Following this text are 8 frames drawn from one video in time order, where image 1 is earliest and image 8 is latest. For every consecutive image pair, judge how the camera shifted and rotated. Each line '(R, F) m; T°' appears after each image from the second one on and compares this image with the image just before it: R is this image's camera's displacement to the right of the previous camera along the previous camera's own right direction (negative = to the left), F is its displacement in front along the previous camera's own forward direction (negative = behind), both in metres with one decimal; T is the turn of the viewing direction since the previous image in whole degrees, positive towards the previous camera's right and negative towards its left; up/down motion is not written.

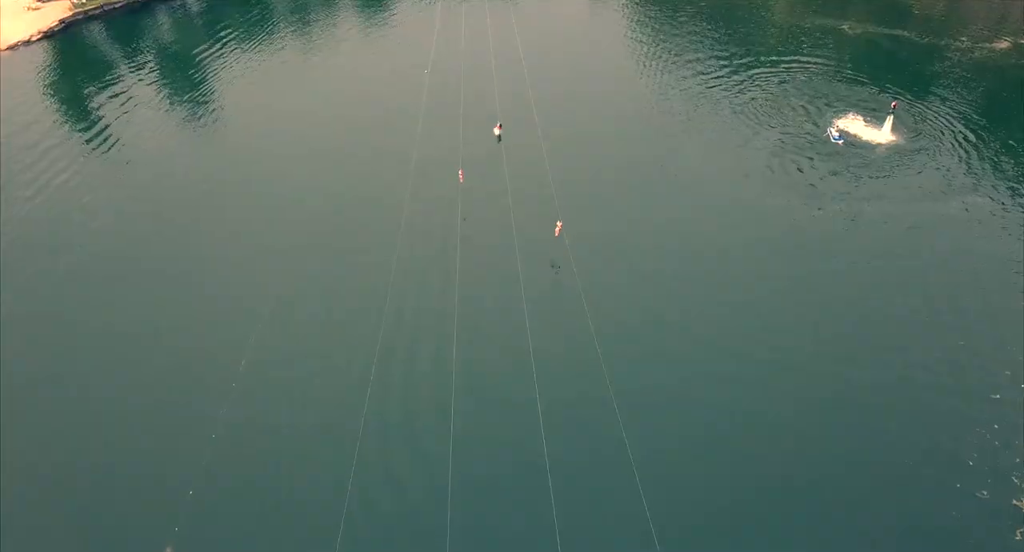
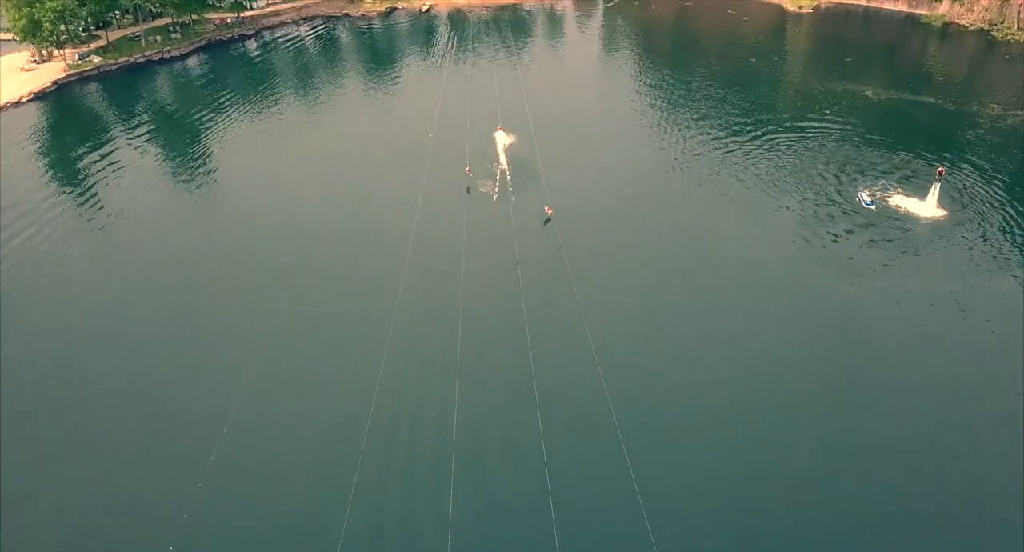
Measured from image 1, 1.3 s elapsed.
(+0.8, +3.2) m; -1°
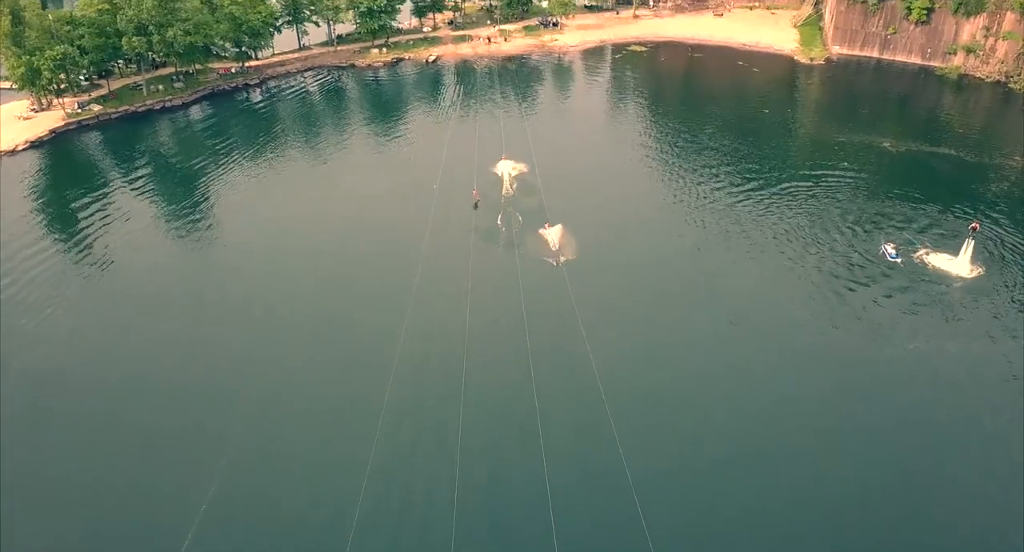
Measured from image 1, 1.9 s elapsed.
(0.0, +2.2) m; 0°
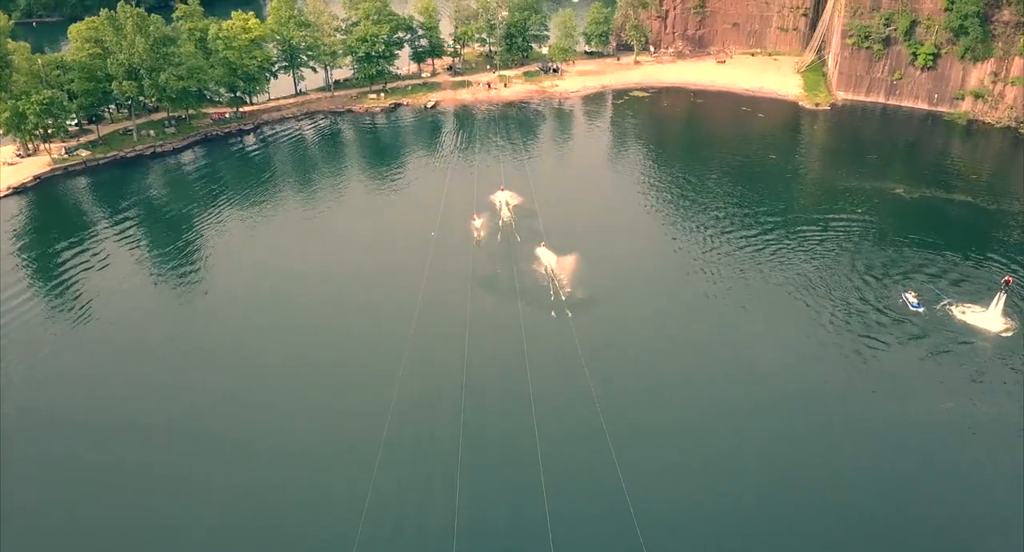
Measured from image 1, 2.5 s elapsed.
(0.0, +2.3) m; 0°
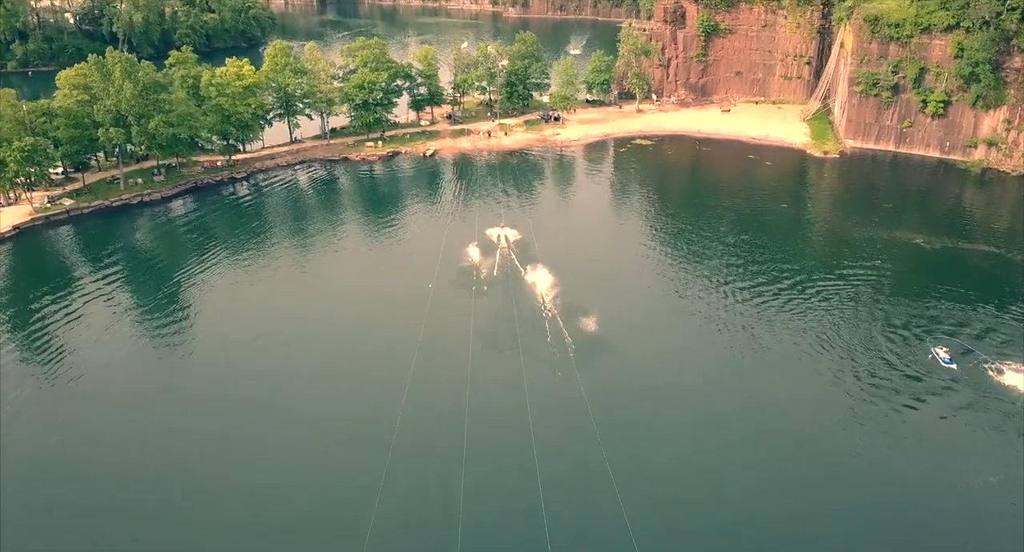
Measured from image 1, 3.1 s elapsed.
(-0.2, +2.7) m; 0°
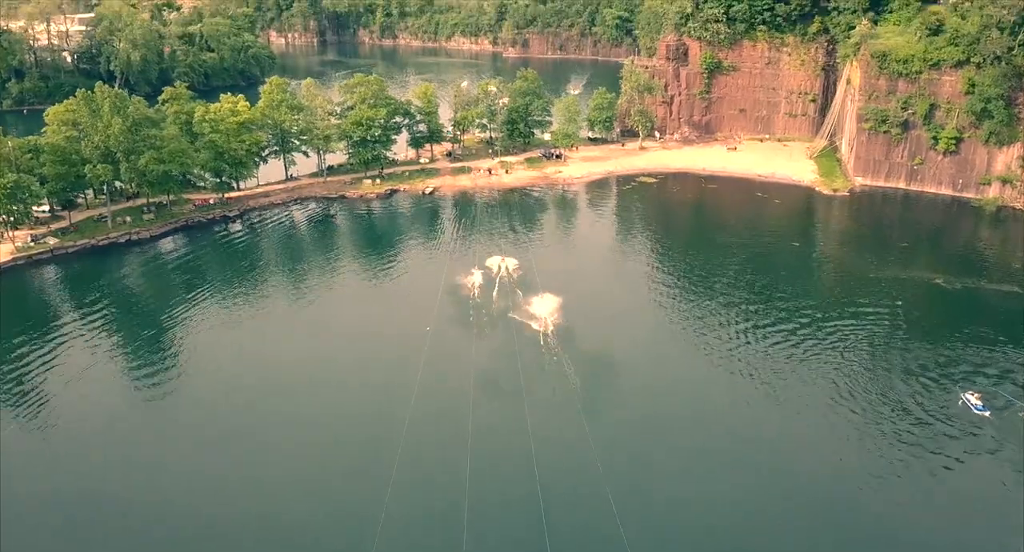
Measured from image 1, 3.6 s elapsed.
(-0.2, +2.3) m; 0°
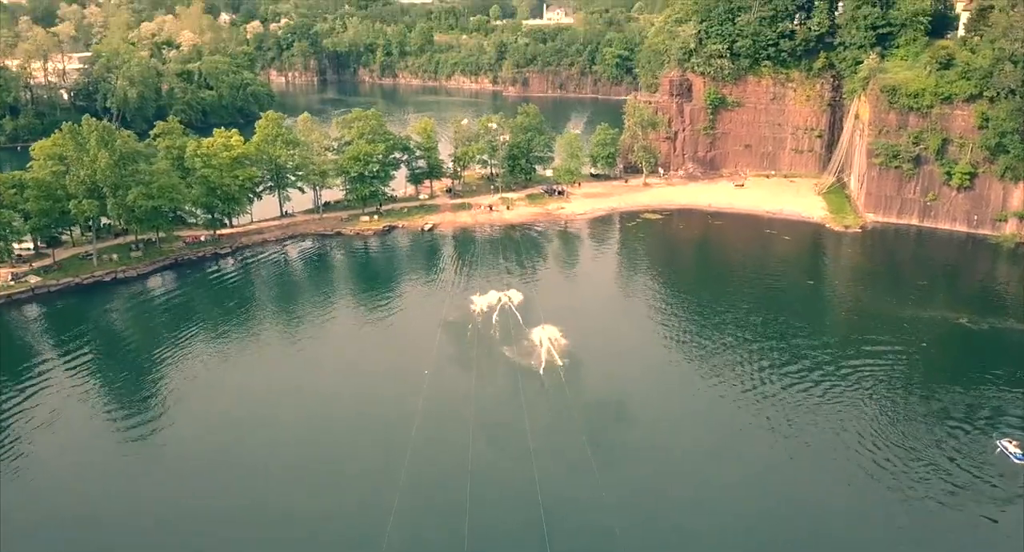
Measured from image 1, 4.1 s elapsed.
(-0.2, +2.4) m; 0°
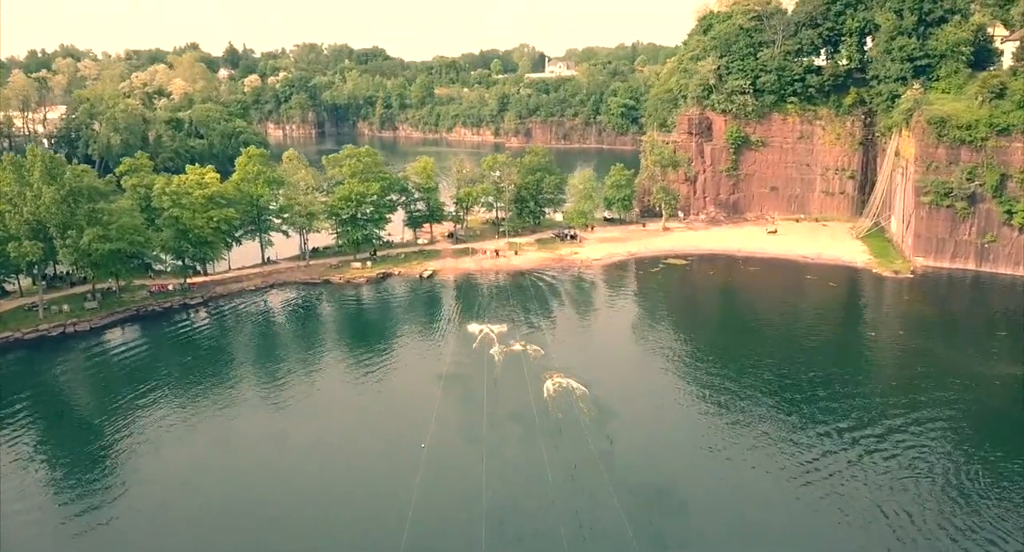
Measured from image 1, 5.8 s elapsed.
(-0.7, +7.5) m; 0°
